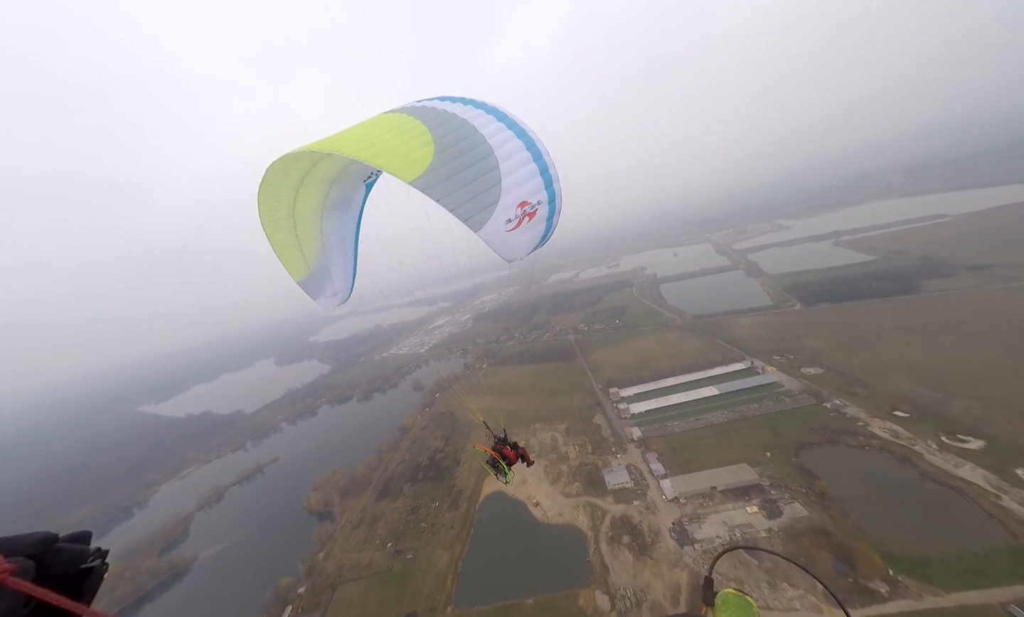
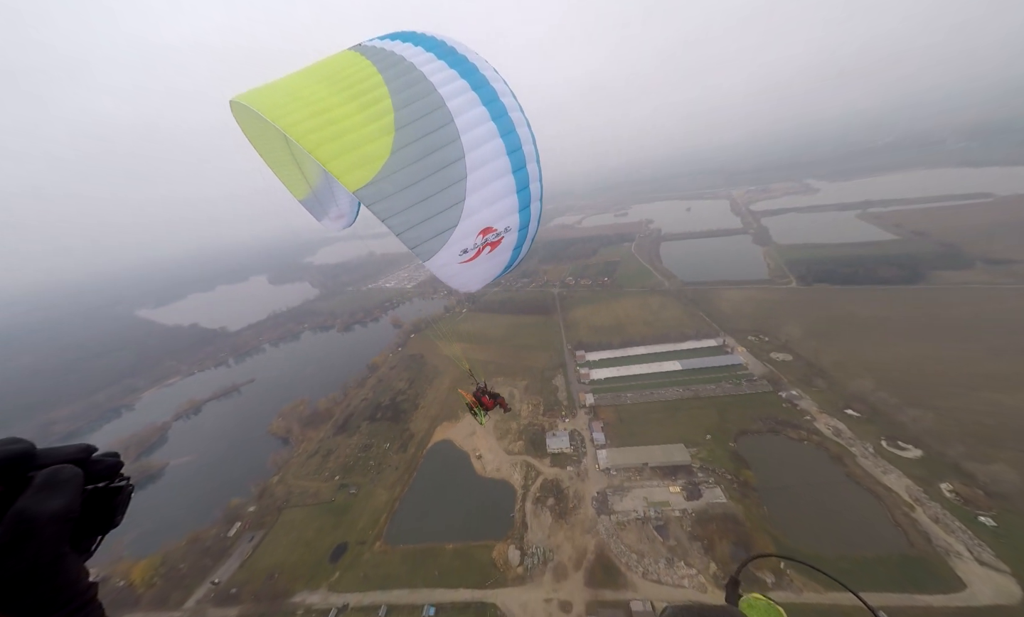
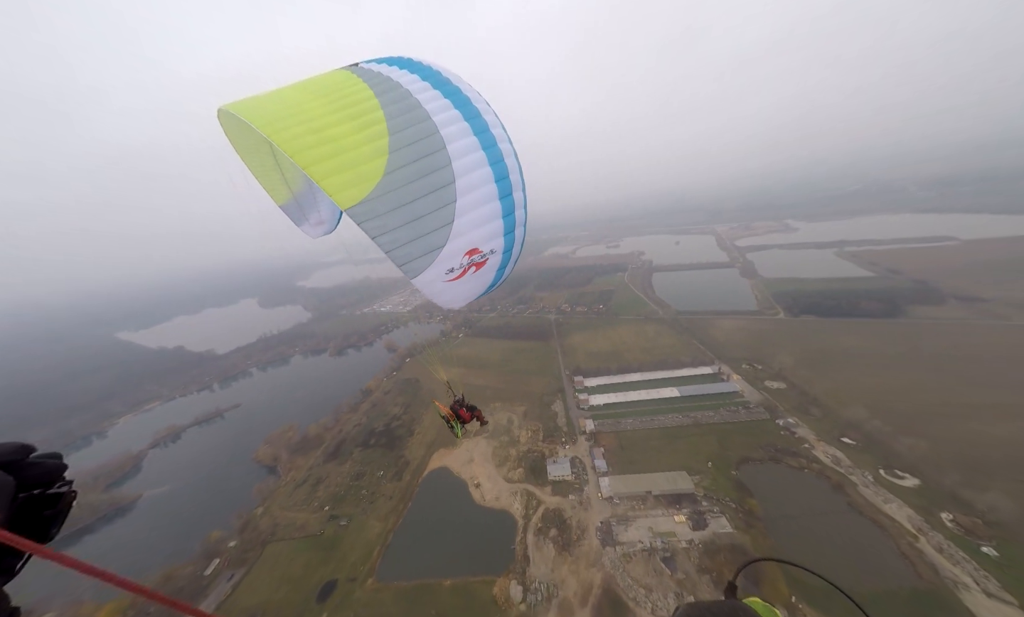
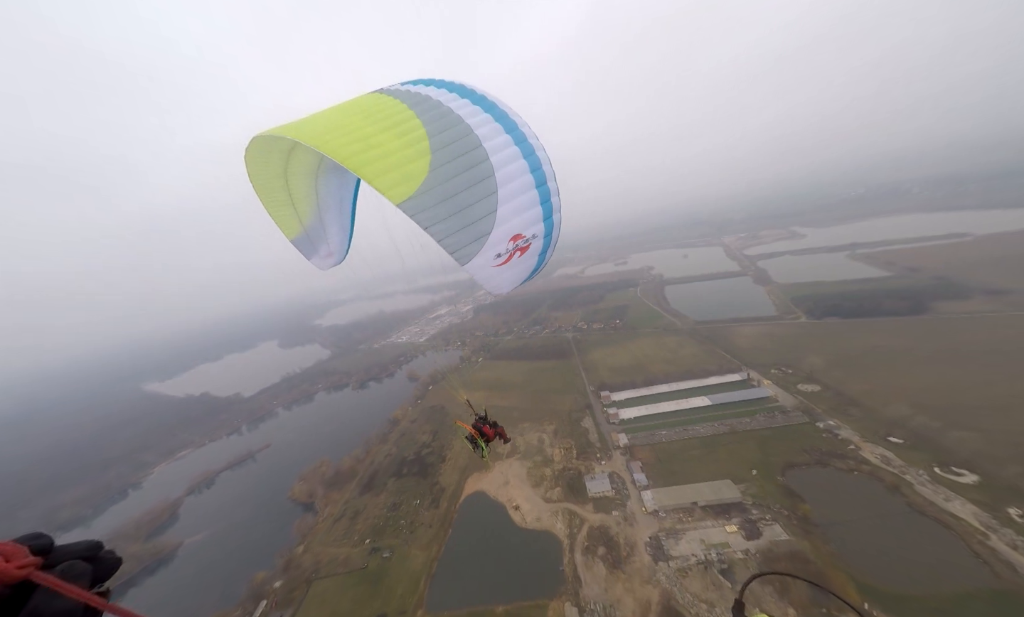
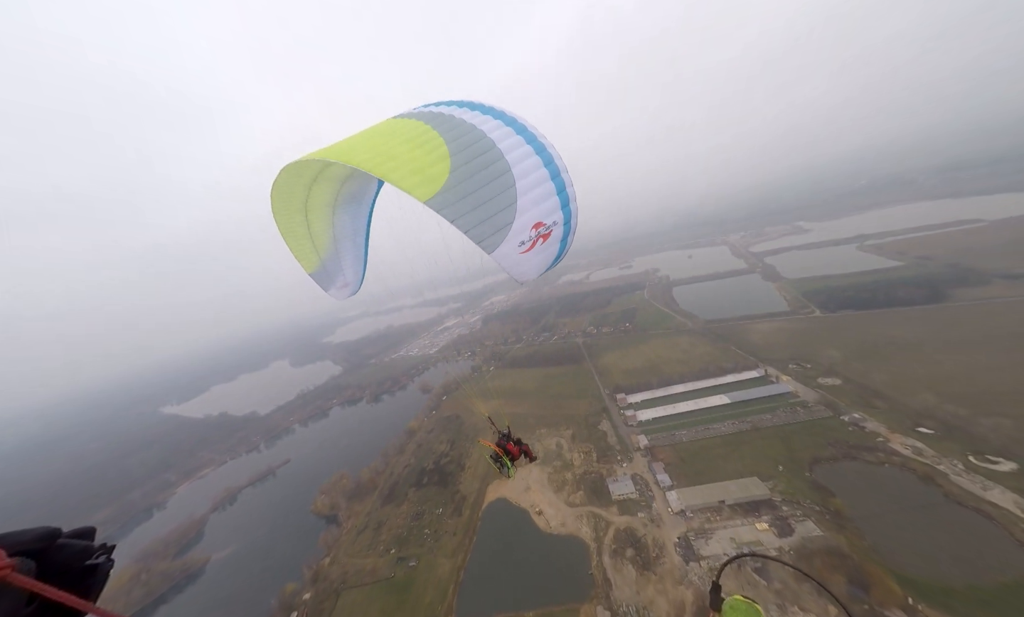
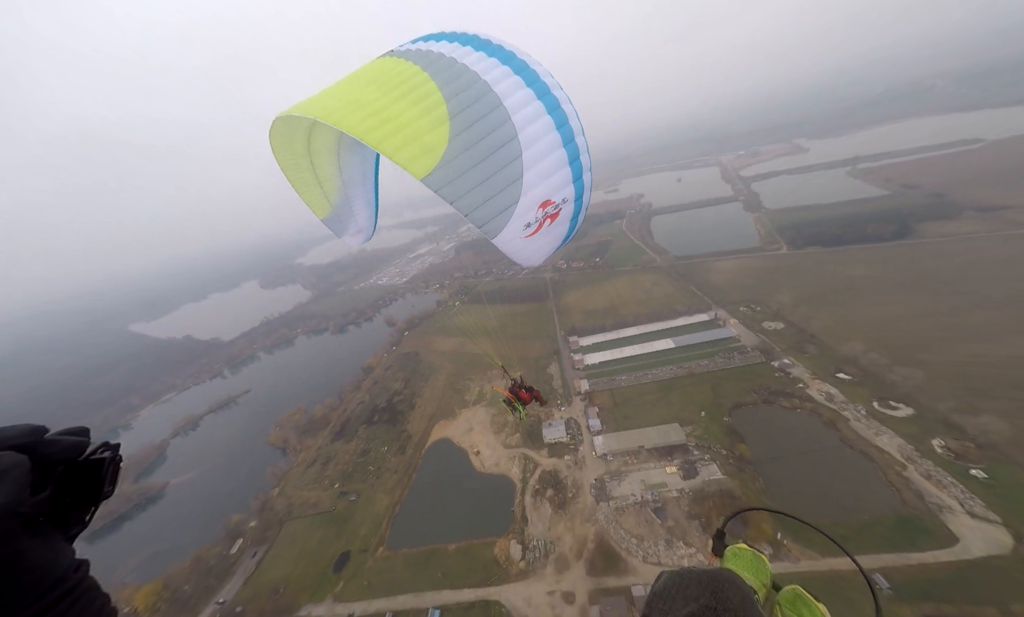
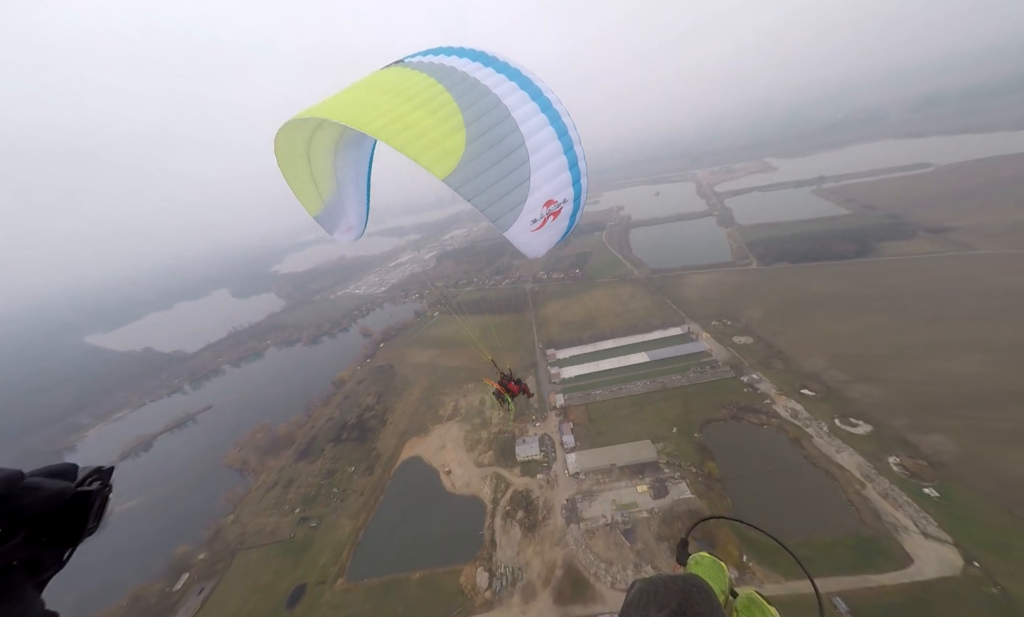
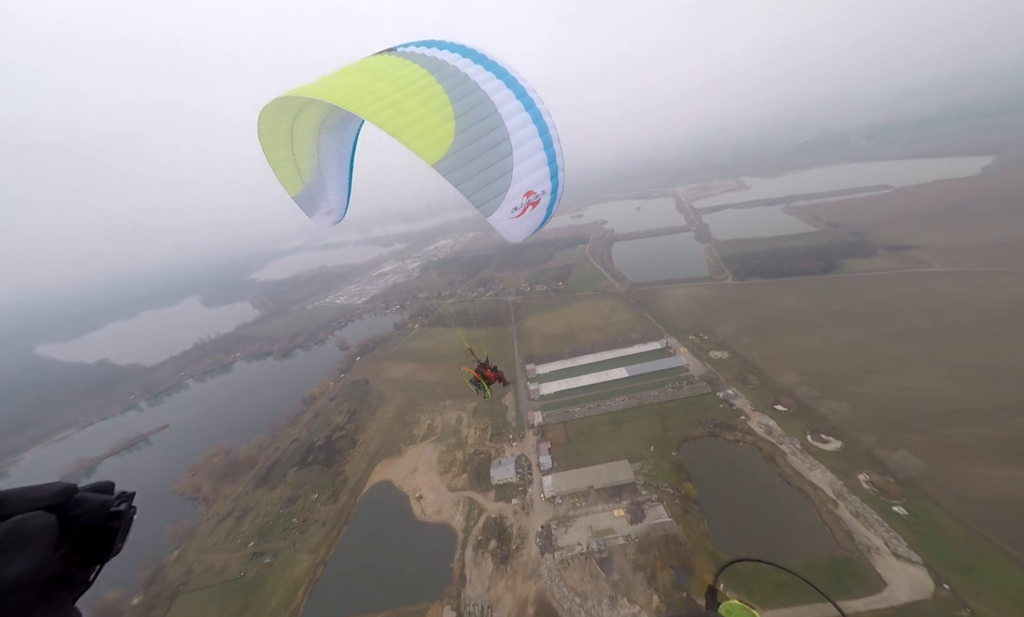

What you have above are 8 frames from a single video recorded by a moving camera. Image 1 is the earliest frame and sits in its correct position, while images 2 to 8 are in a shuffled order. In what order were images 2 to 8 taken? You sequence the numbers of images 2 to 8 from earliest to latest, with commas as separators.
5, 4, 3, 2, 6, 7, 8
